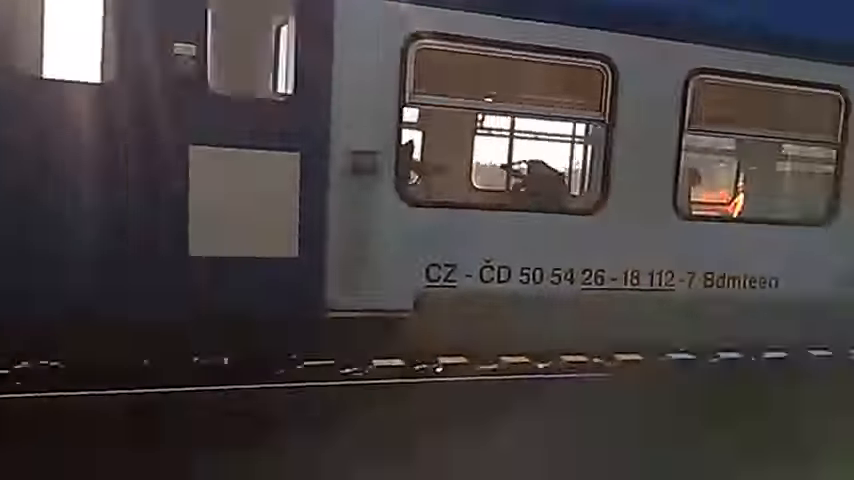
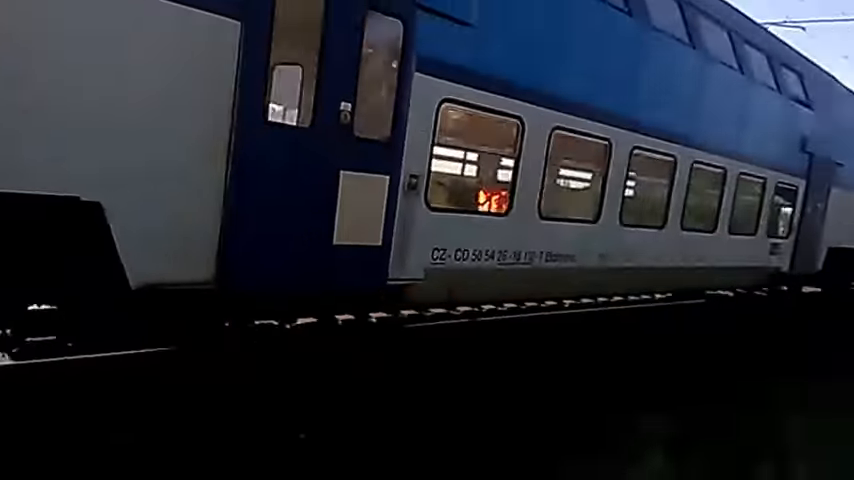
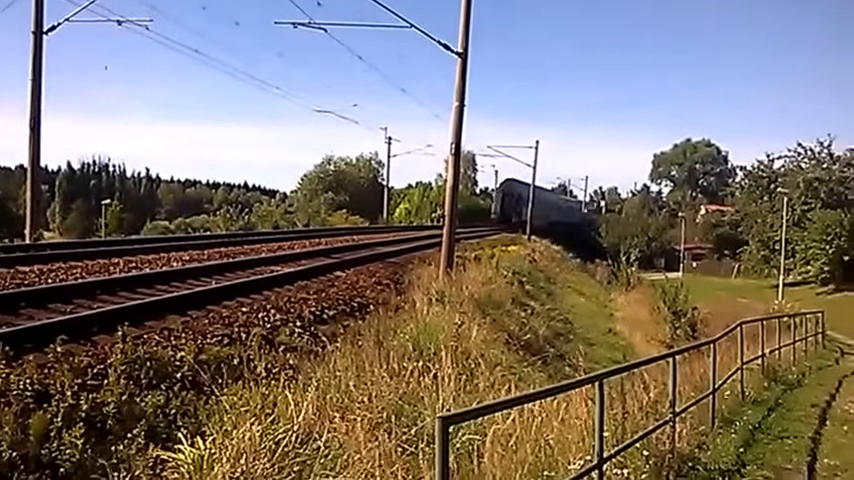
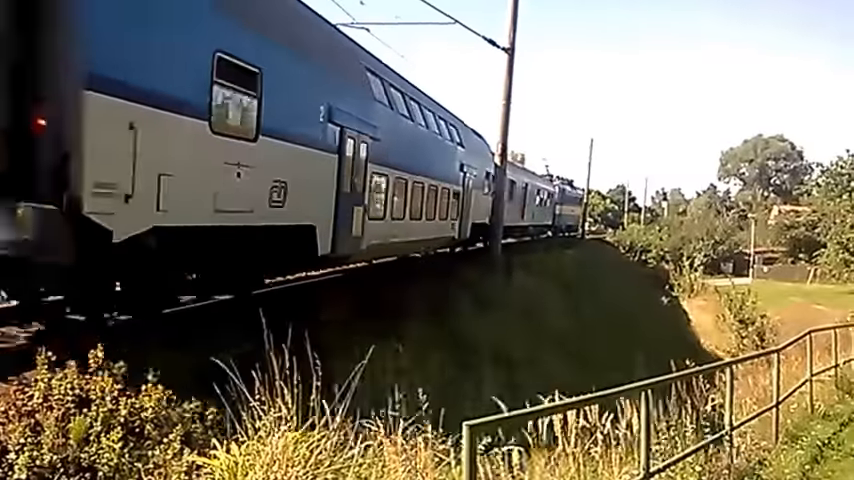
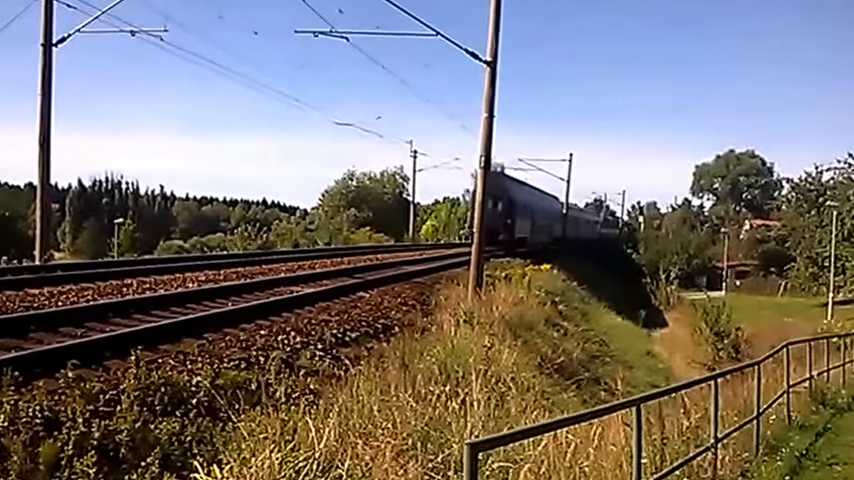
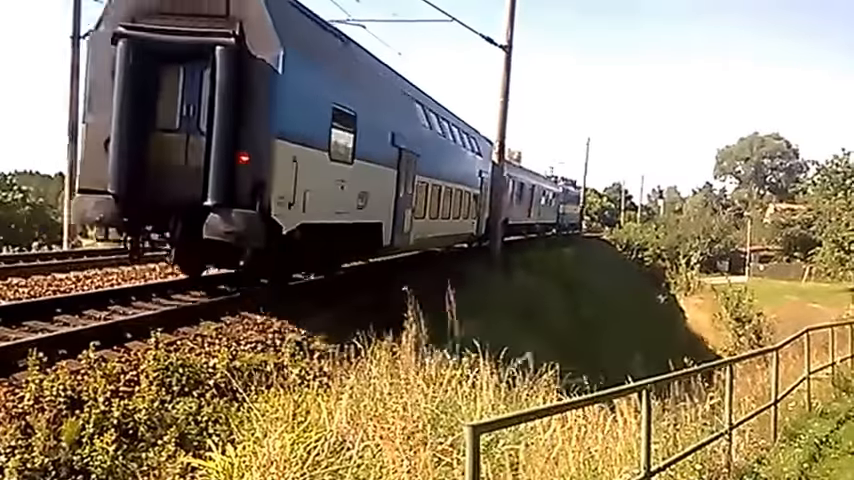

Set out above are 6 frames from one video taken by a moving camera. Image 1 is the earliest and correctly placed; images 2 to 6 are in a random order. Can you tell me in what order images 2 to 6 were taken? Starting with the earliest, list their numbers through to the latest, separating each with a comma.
2, 4, 6, 5, 3
